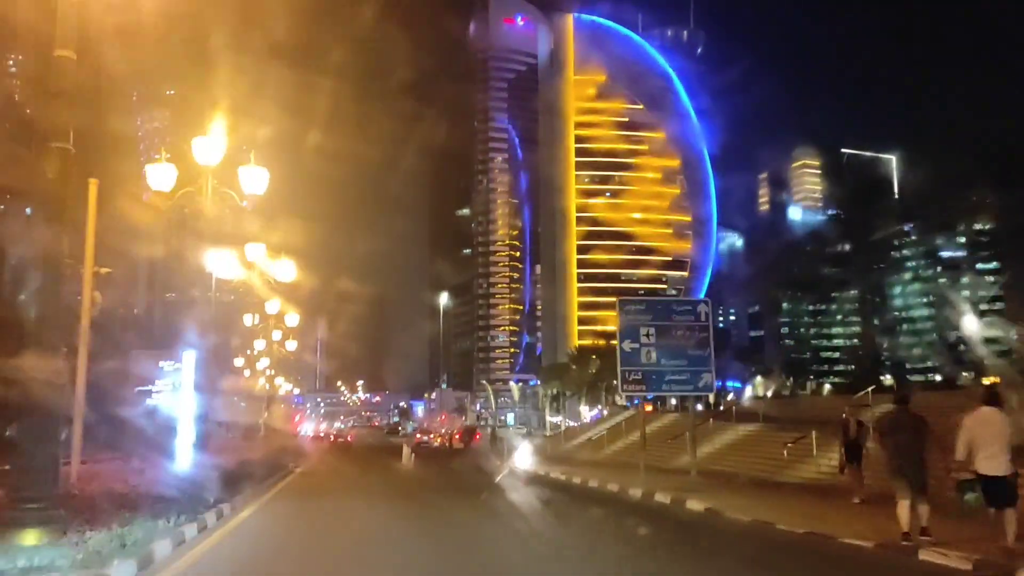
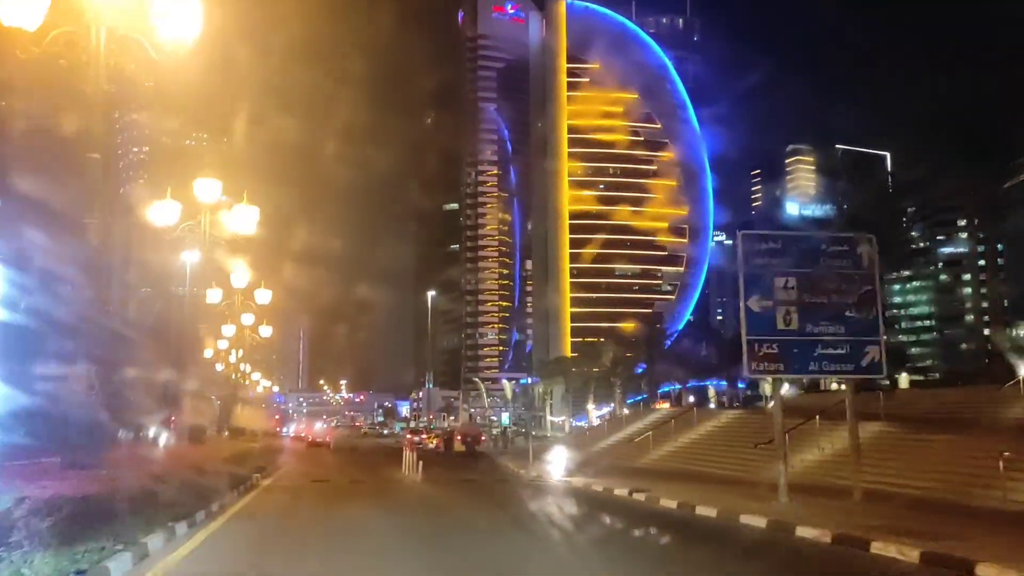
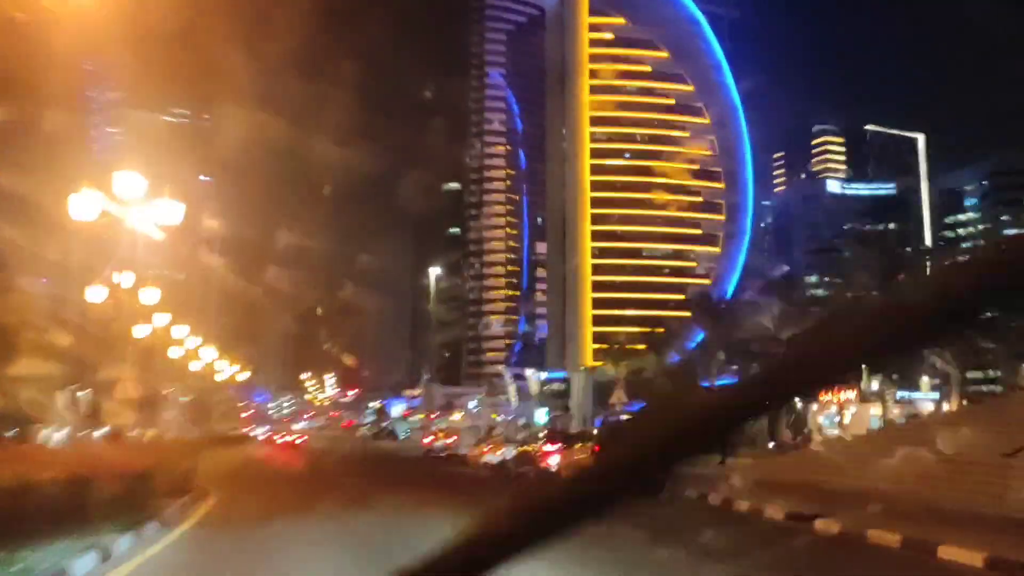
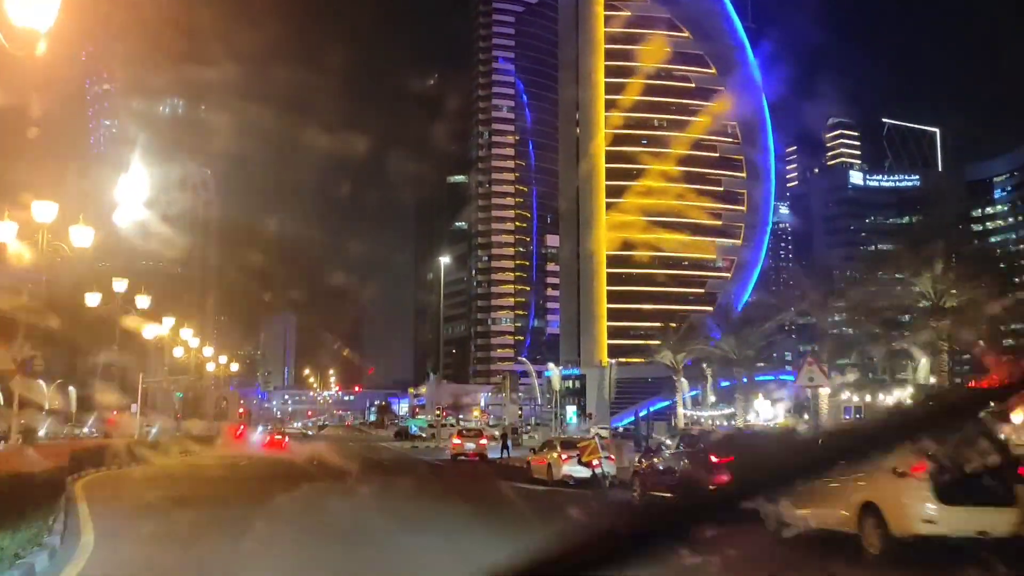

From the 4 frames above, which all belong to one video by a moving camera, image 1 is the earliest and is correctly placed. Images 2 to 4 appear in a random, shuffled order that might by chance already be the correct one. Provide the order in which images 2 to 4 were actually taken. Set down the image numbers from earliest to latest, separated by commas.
2, 3, 4
